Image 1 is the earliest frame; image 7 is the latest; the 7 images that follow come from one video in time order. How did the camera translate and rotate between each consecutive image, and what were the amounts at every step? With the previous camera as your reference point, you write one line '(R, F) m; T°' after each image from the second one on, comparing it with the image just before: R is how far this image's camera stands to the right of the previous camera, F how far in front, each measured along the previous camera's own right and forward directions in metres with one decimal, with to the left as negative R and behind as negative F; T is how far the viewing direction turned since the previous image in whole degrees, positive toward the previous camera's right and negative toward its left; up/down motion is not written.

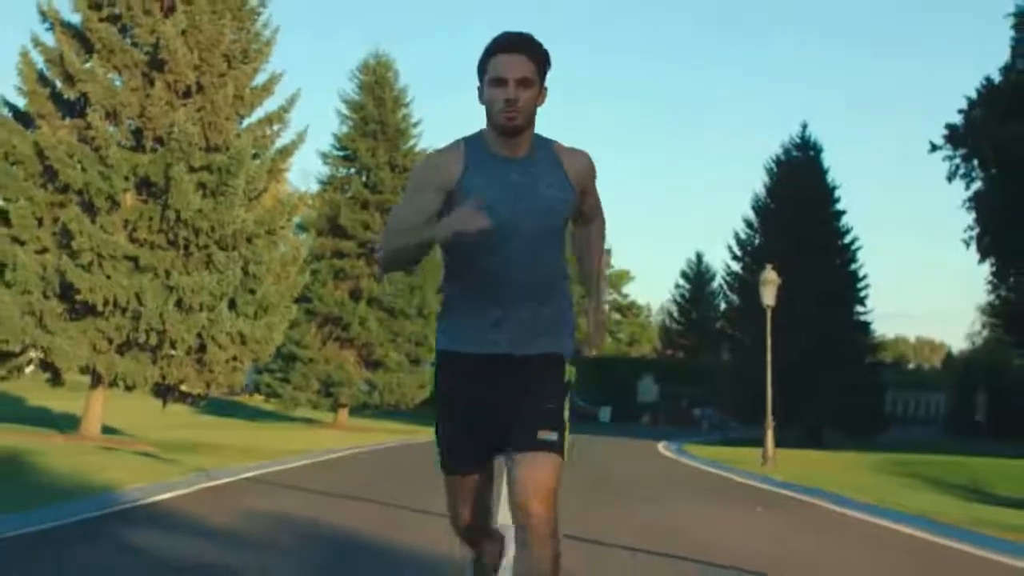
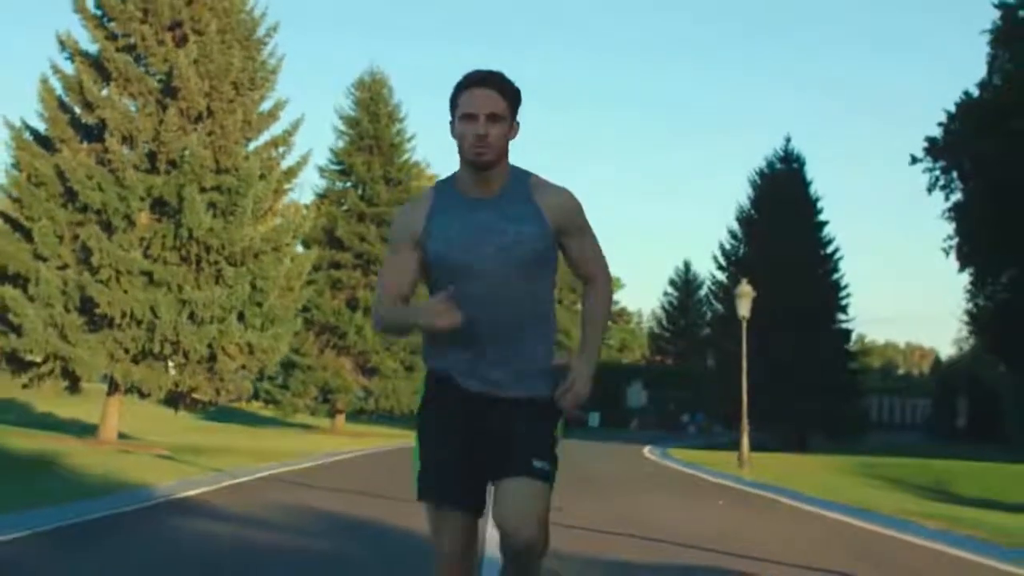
(0.0, -1.7) m; 0°
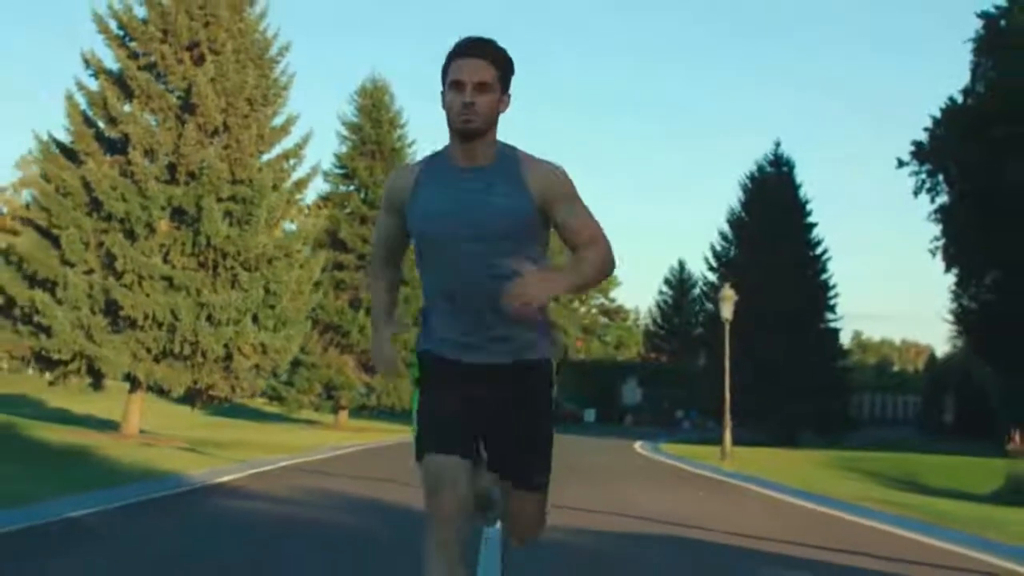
(0.0, -1.8) m; 0°
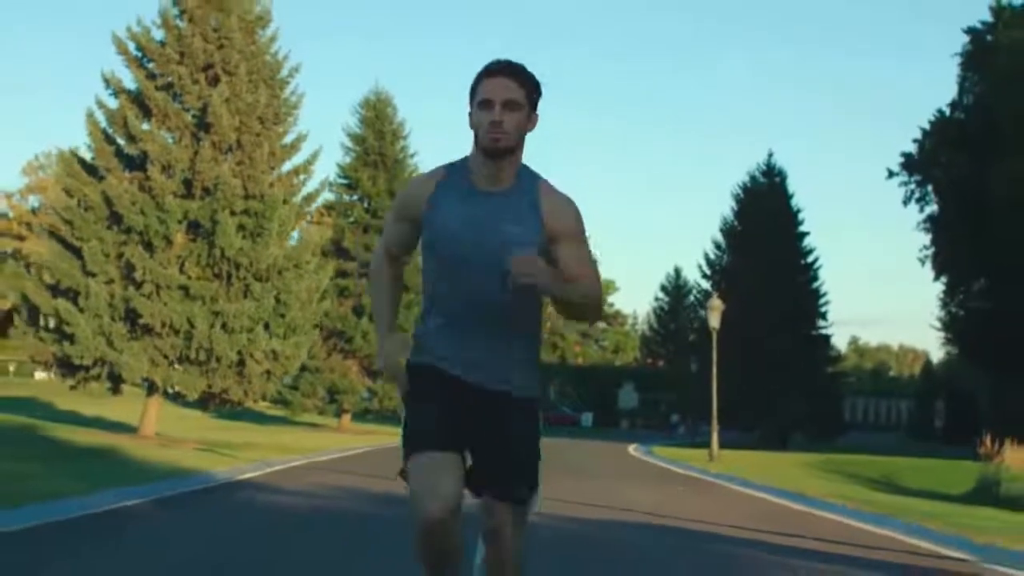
(0.0, -1.6) m; 0°
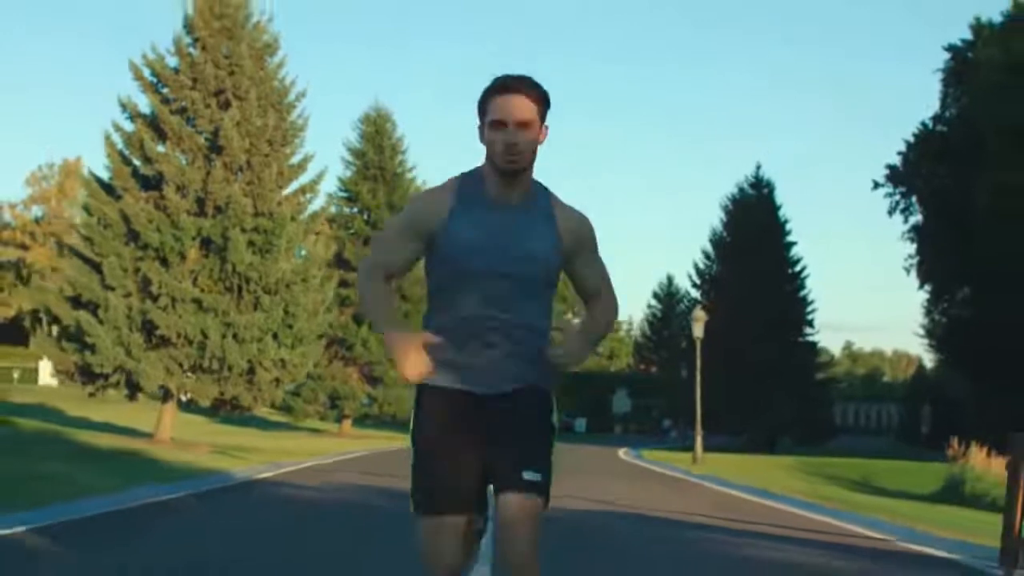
(0.0, -1.8) m; 0°
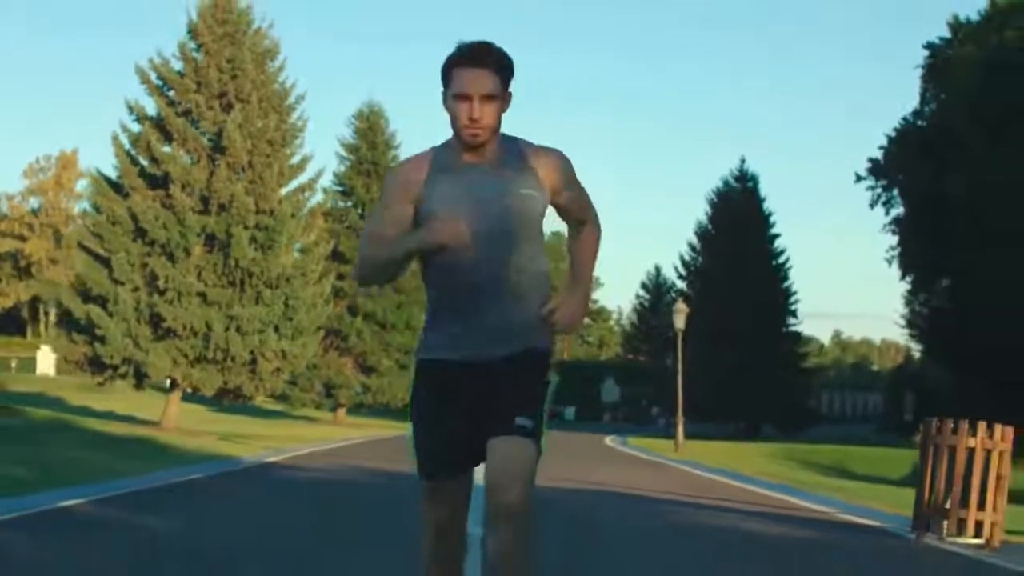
(0.0, -1.6) m; 0°
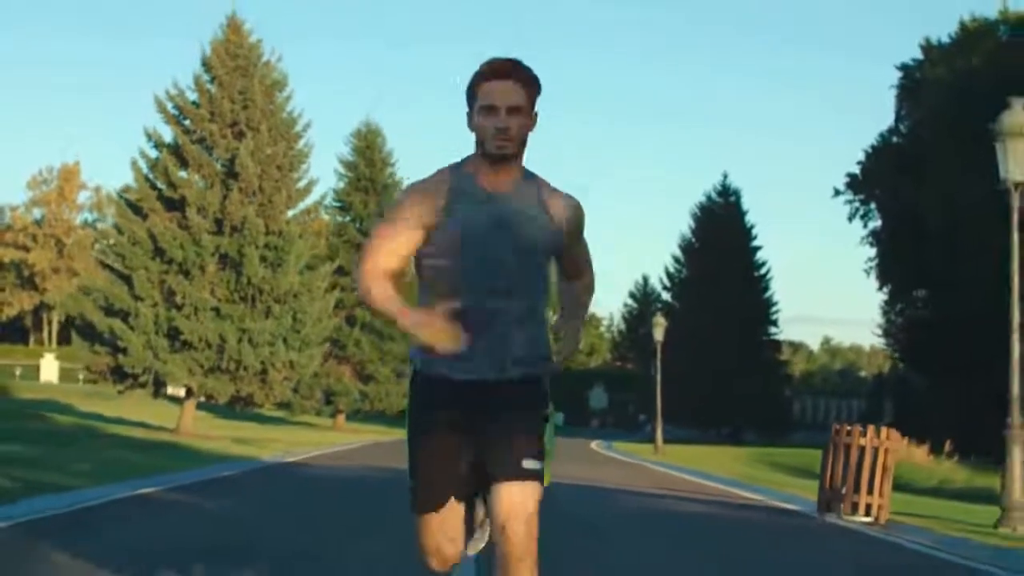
(0.0, -2.7) m; 0°
